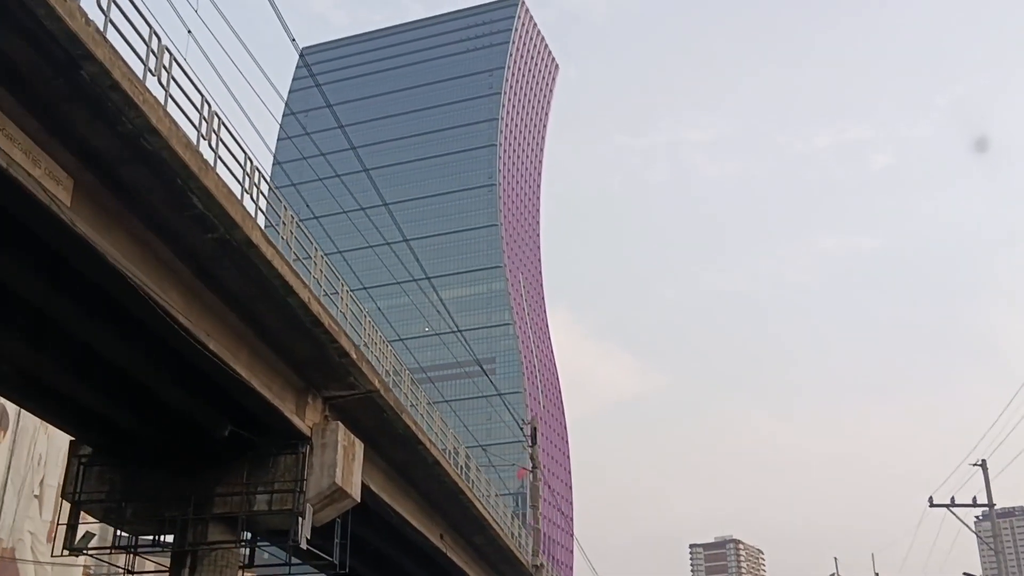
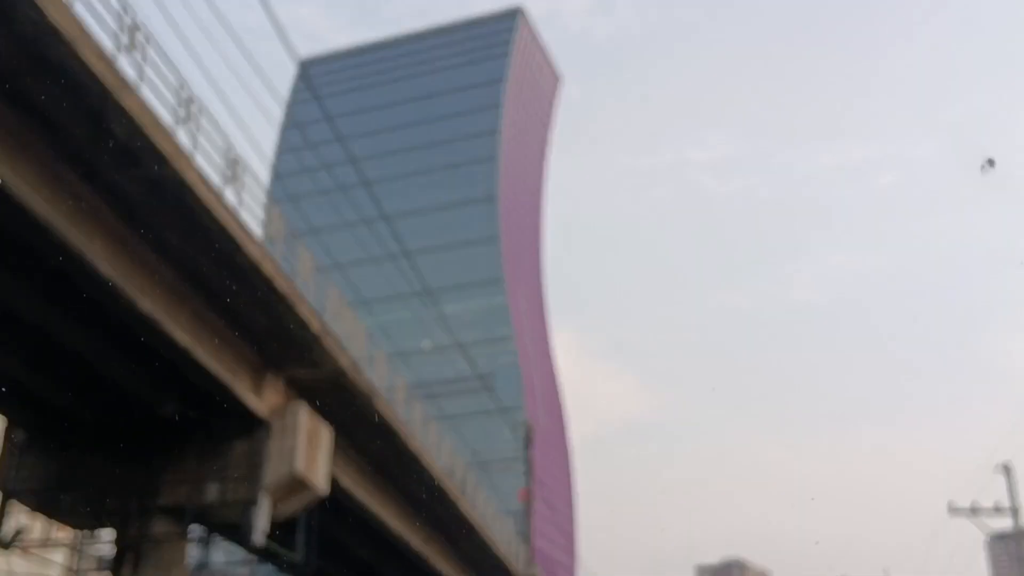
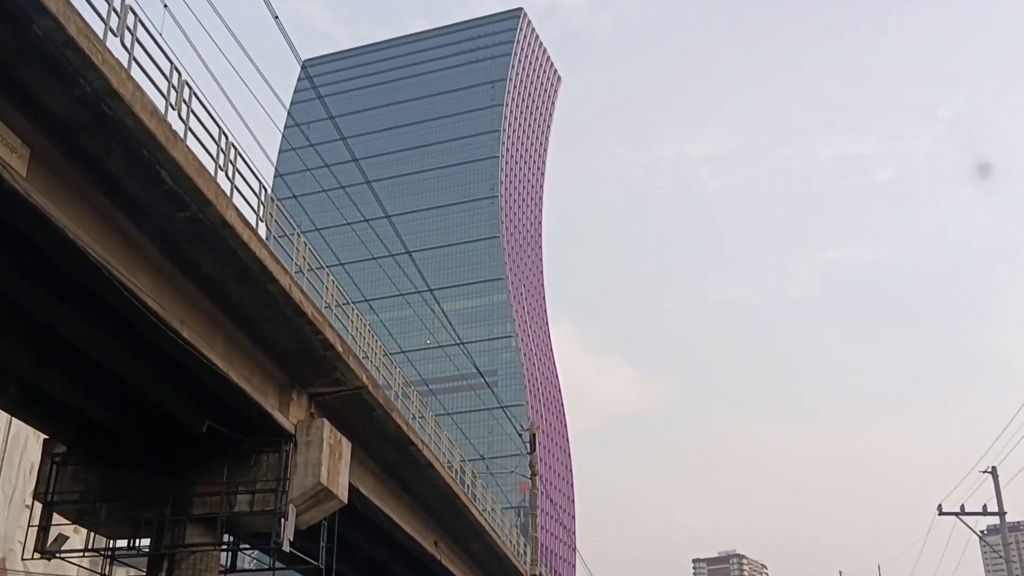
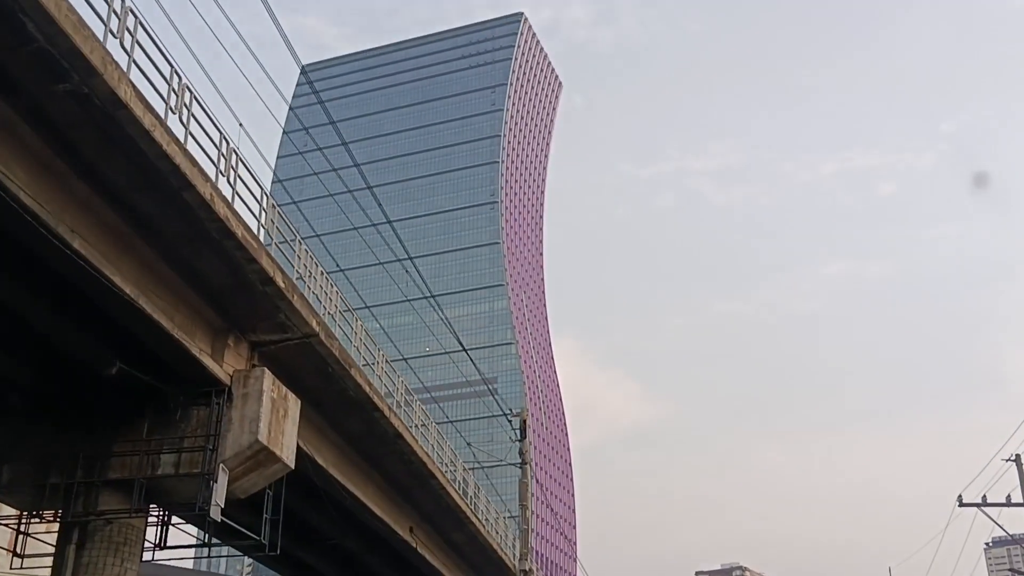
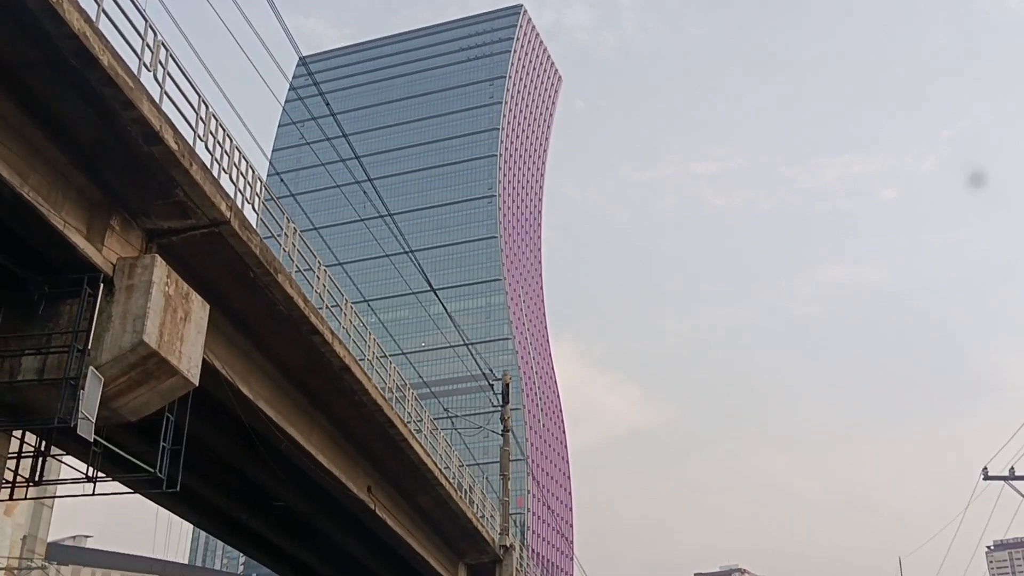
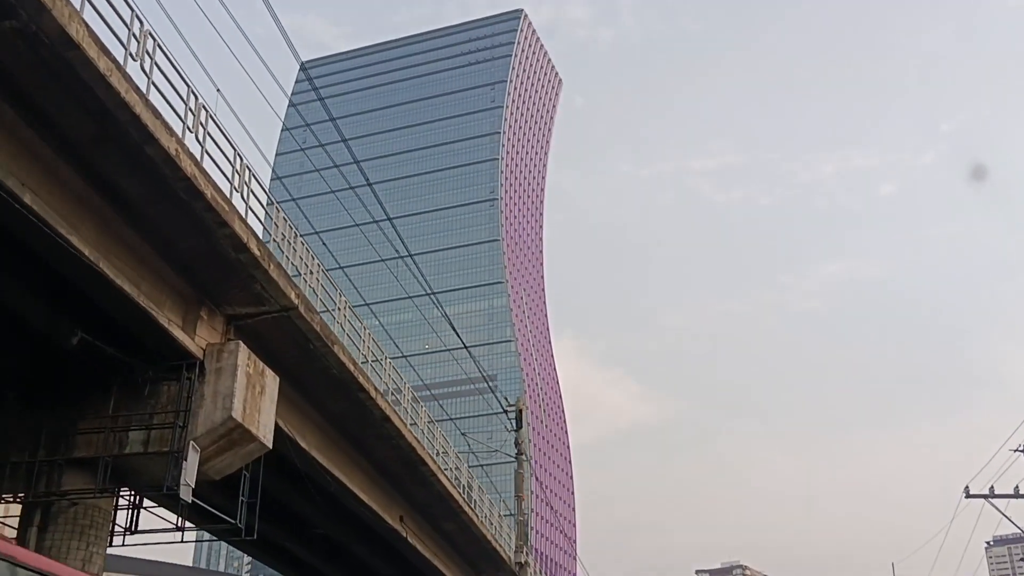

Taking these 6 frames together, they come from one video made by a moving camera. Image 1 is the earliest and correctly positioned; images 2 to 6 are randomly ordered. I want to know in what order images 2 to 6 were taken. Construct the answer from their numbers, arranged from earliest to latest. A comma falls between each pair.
3, 2, 4, 6, 5
